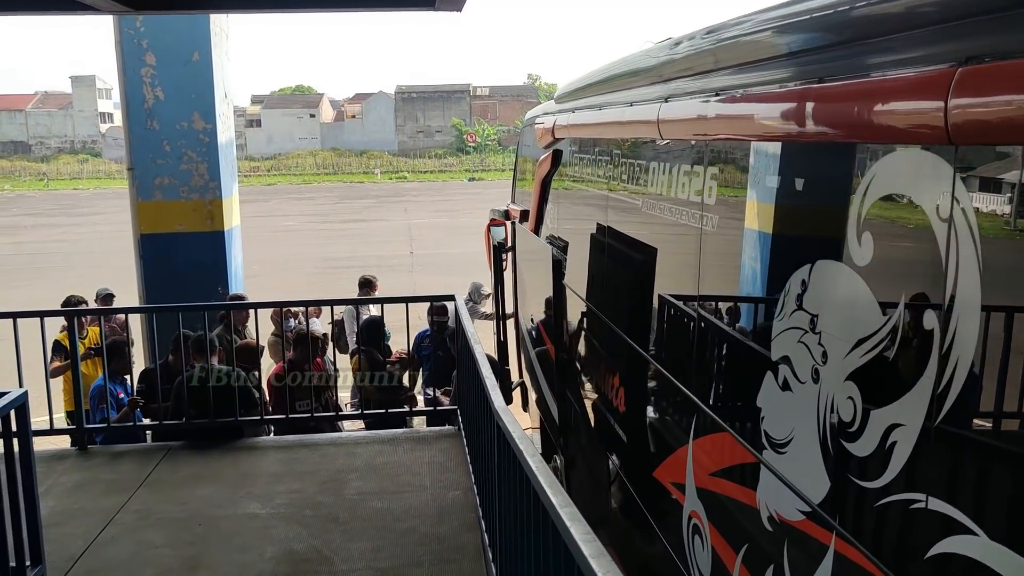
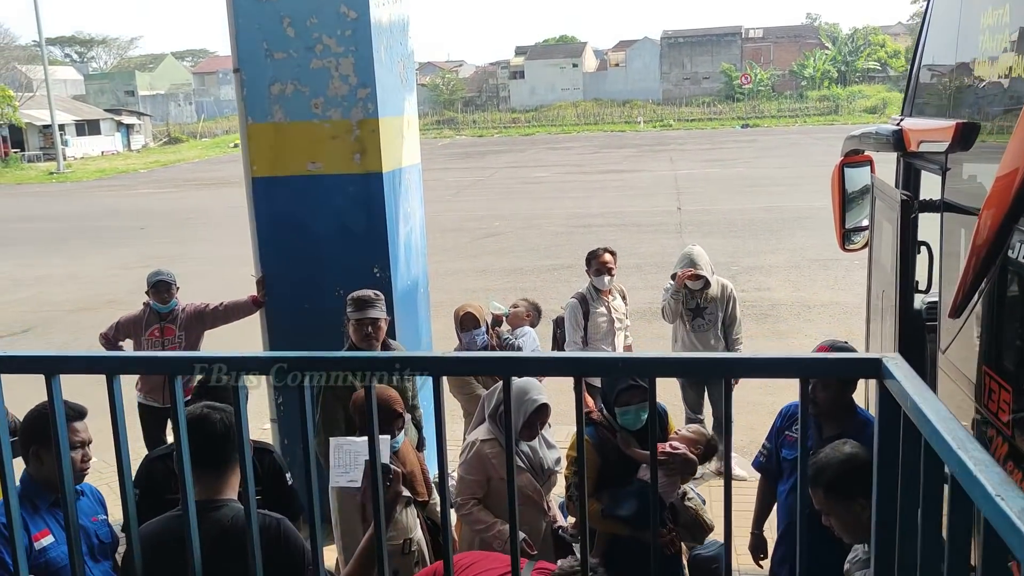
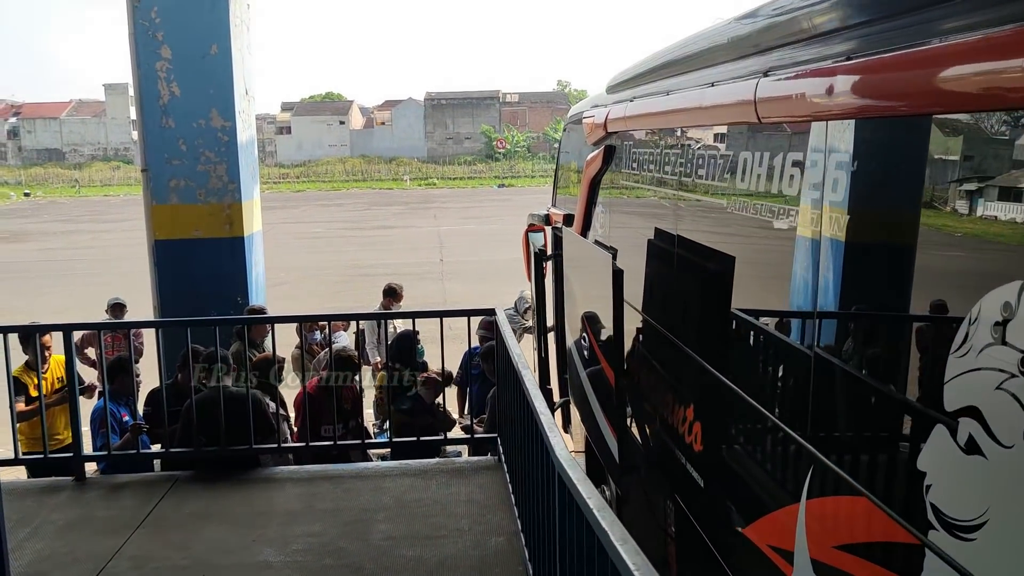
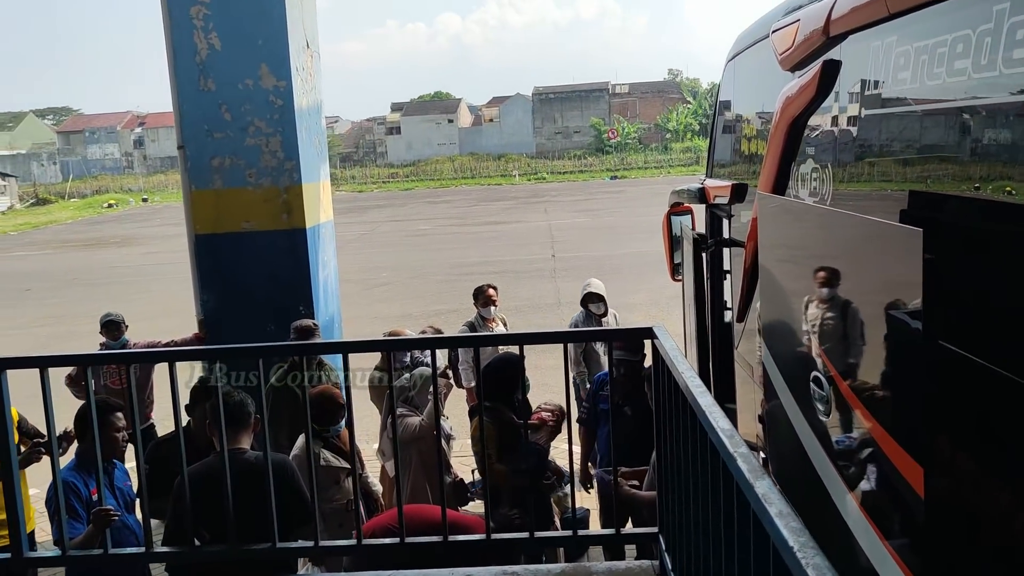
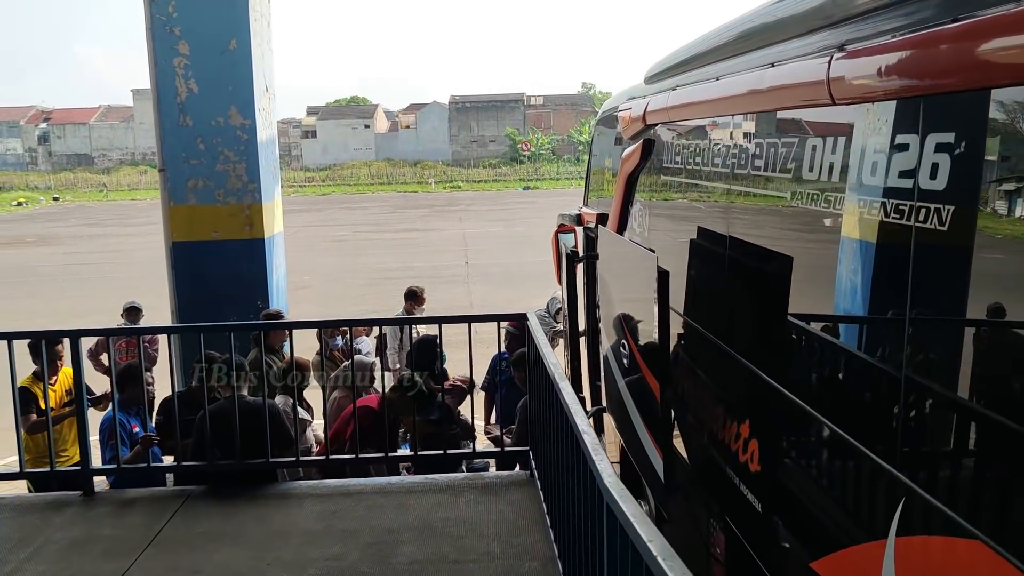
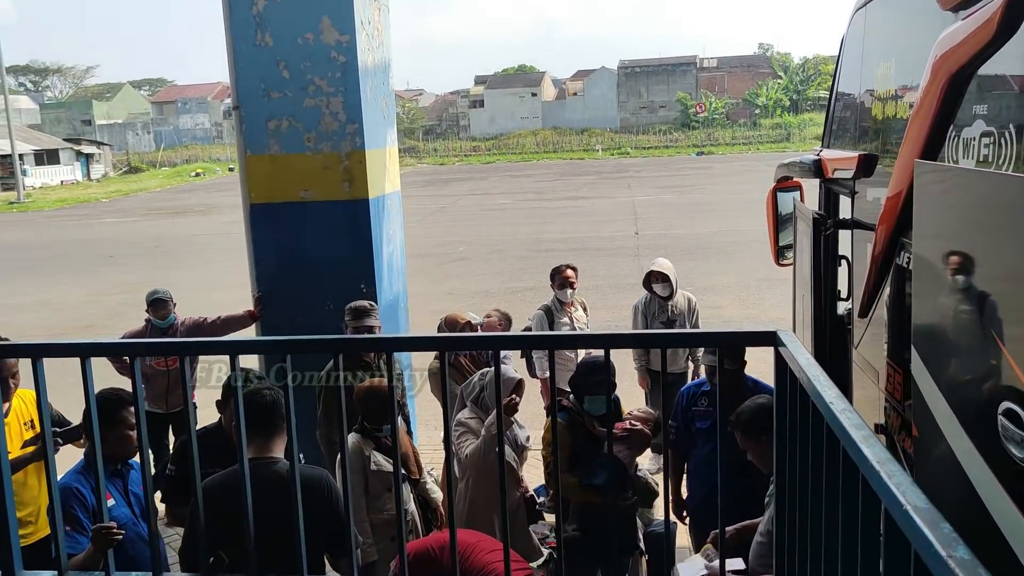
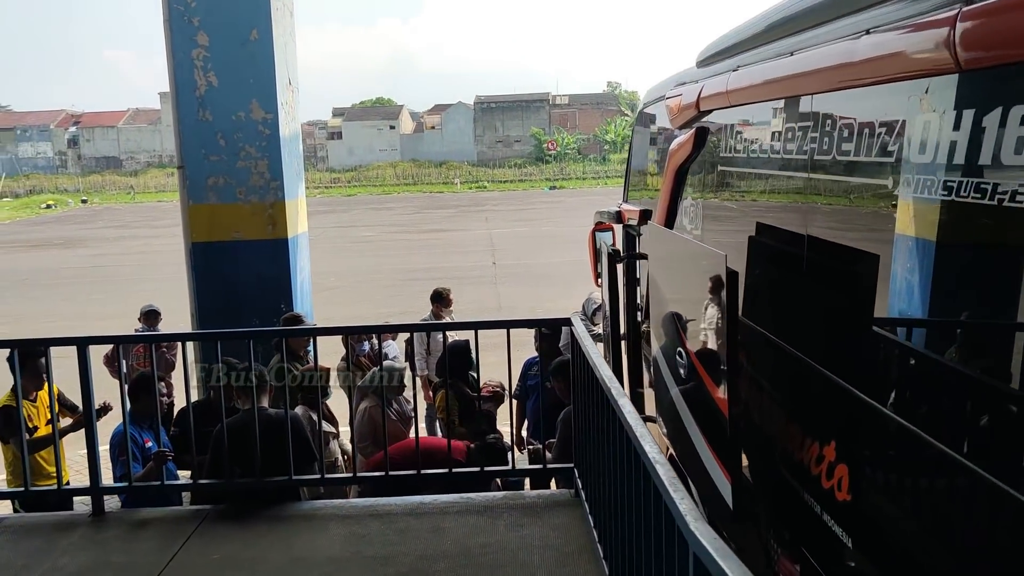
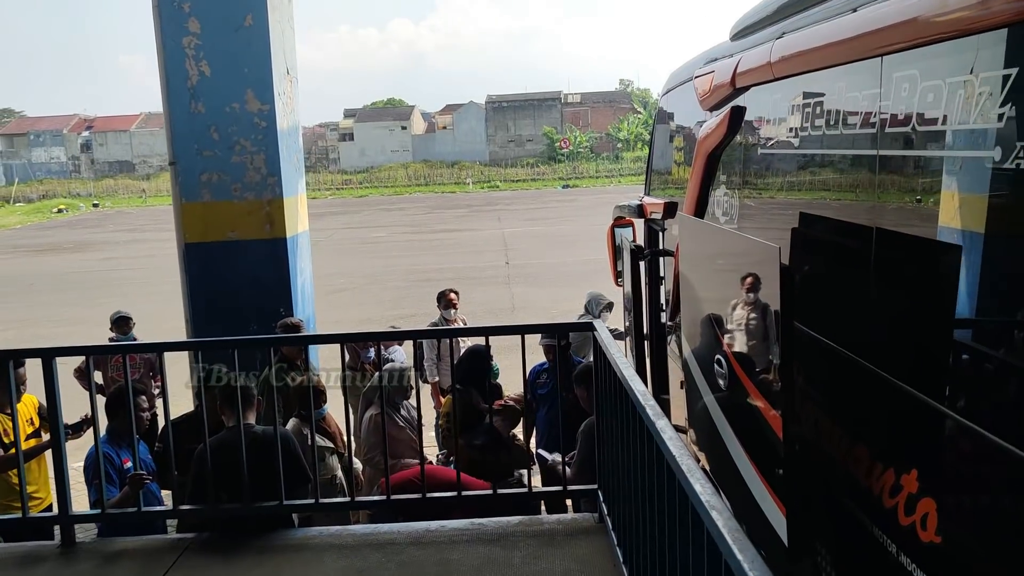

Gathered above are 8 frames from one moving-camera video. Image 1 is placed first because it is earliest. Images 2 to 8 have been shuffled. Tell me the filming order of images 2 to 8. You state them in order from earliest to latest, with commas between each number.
3, 5, 7, 8, 4, 6, 2
